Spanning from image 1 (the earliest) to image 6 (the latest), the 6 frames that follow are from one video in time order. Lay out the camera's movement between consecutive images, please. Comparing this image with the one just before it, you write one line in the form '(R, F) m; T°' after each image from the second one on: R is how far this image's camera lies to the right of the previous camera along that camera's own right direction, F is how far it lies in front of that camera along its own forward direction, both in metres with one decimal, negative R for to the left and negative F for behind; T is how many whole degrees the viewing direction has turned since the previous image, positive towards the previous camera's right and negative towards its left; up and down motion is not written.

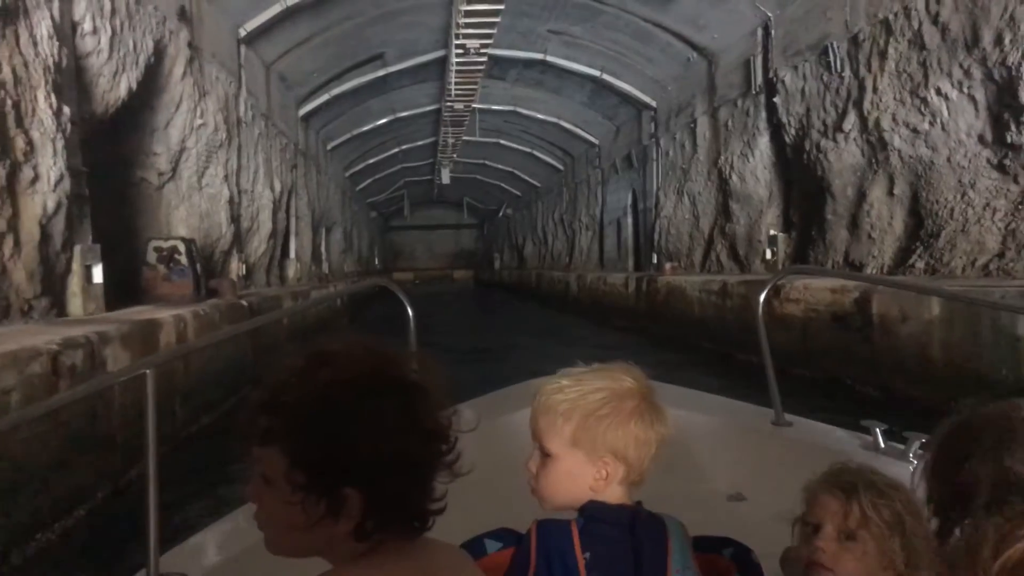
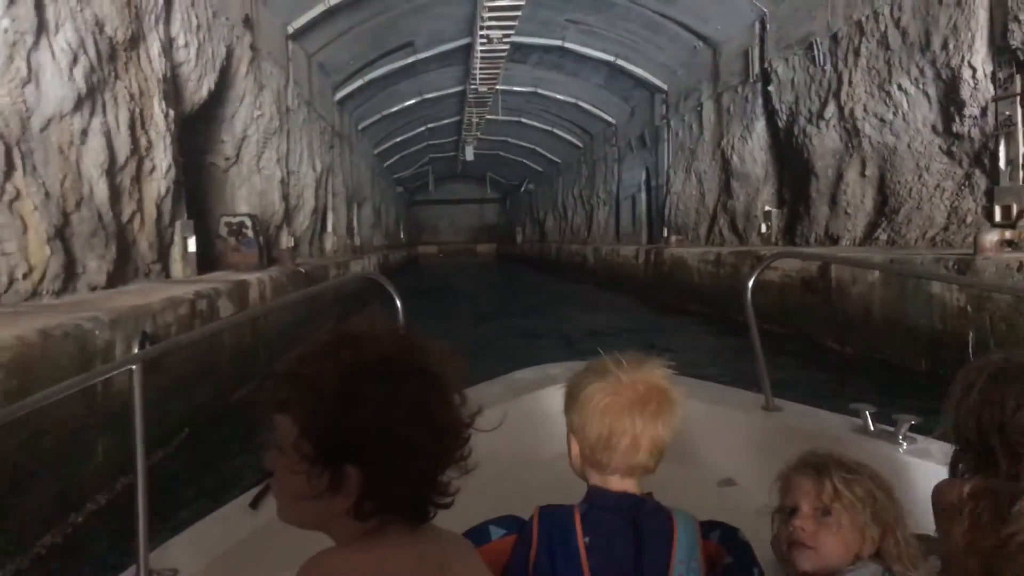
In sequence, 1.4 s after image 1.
(0.0, -1.0) m; -2°
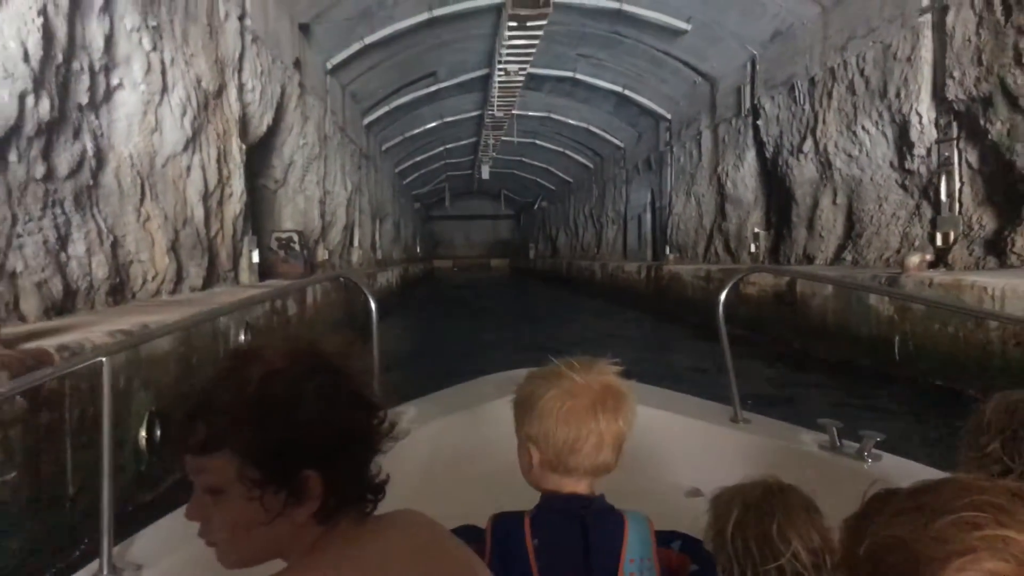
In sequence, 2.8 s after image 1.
(0.0, -1.0) m; -1°
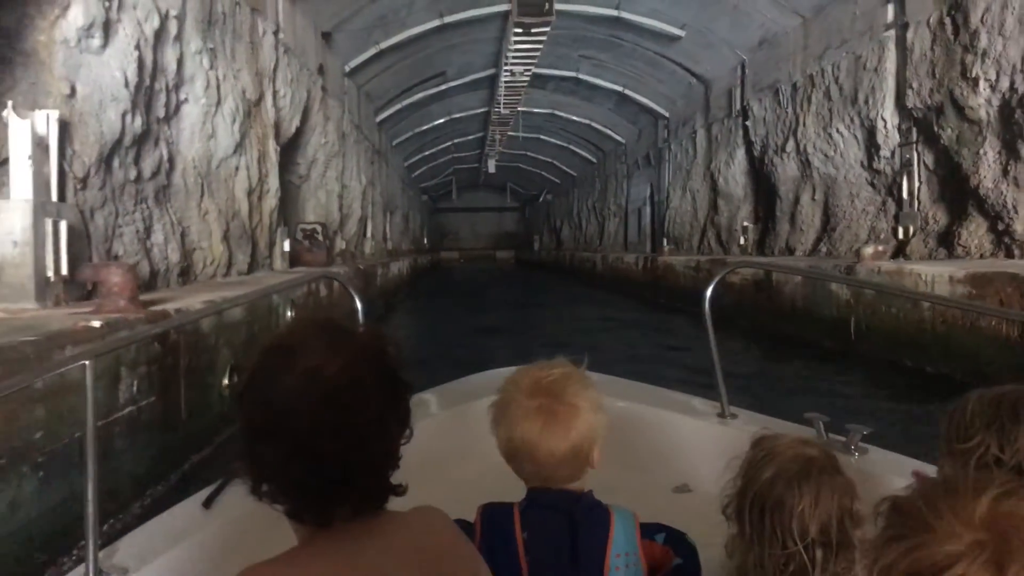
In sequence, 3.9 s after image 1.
(0.0, -0.8) m; 0°
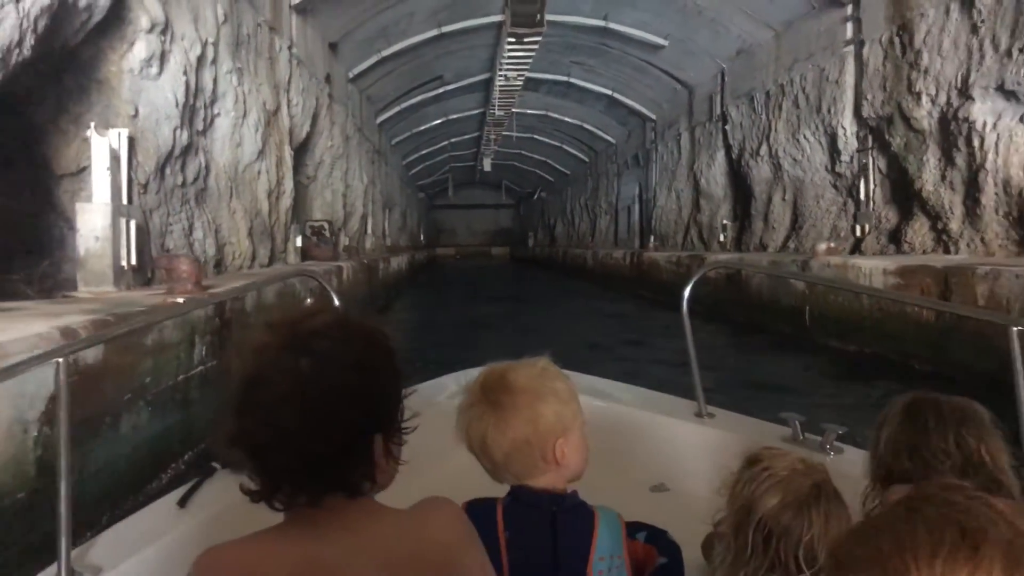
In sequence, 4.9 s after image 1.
(0.0, -0.7) m; 0°
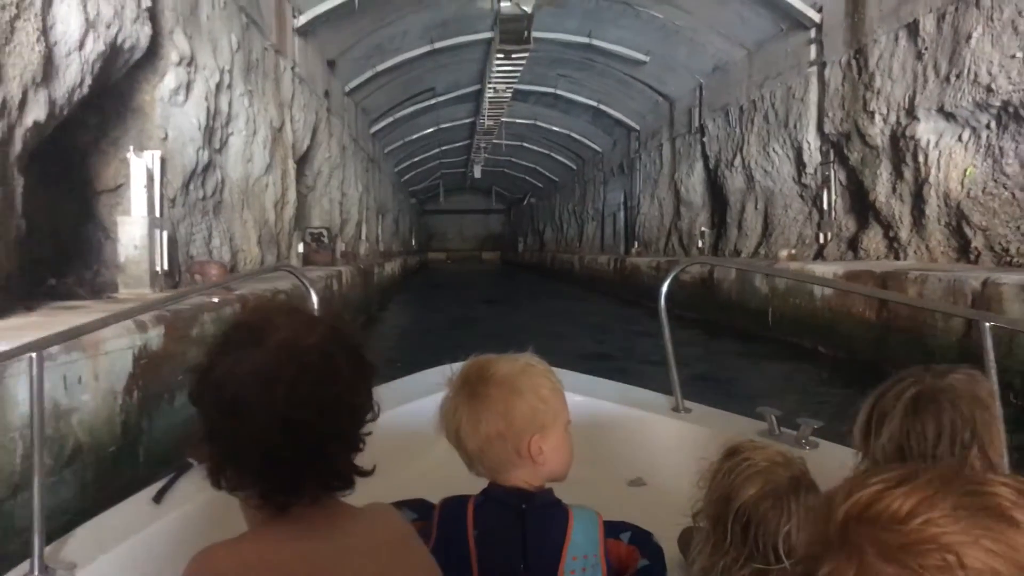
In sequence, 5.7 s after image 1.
(0.0, -0.6) m; +1°
